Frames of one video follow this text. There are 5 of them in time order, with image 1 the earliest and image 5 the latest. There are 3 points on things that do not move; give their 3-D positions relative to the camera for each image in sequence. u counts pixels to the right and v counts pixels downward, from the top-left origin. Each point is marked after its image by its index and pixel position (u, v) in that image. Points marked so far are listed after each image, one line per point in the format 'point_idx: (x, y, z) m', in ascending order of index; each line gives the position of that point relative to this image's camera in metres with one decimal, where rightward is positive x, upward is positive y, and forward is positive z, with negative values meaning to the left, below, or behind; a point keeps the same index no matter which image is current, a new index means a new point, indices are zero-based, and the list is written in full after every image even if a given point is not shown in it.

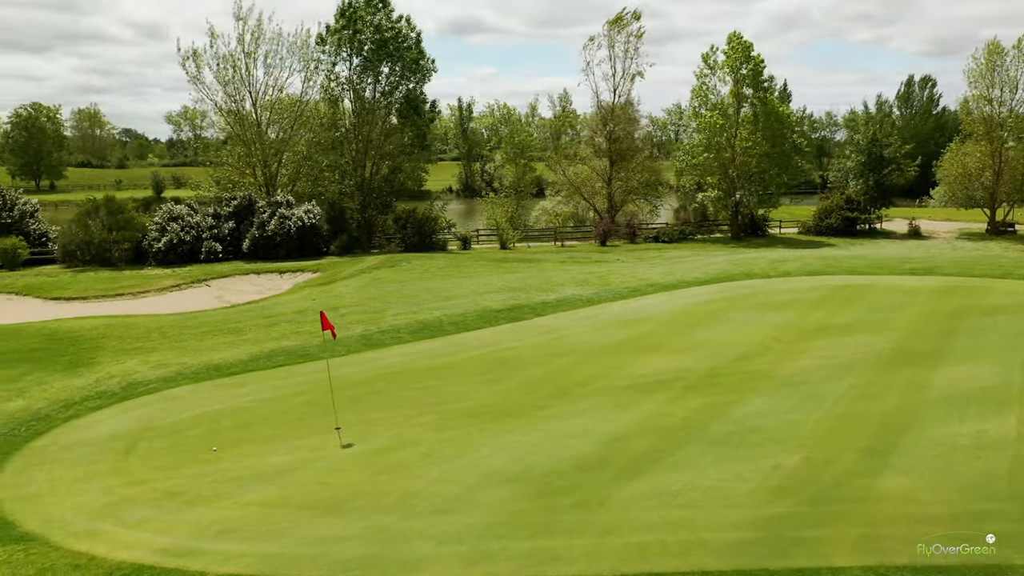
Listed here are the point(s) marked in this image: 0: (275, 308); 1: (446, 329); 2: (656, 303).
0: (-4.6, -0.4, +15.7) m
1: (-1.2, -0.7, +14.3) m
2: (+3.0, -0.3, +17.1) m
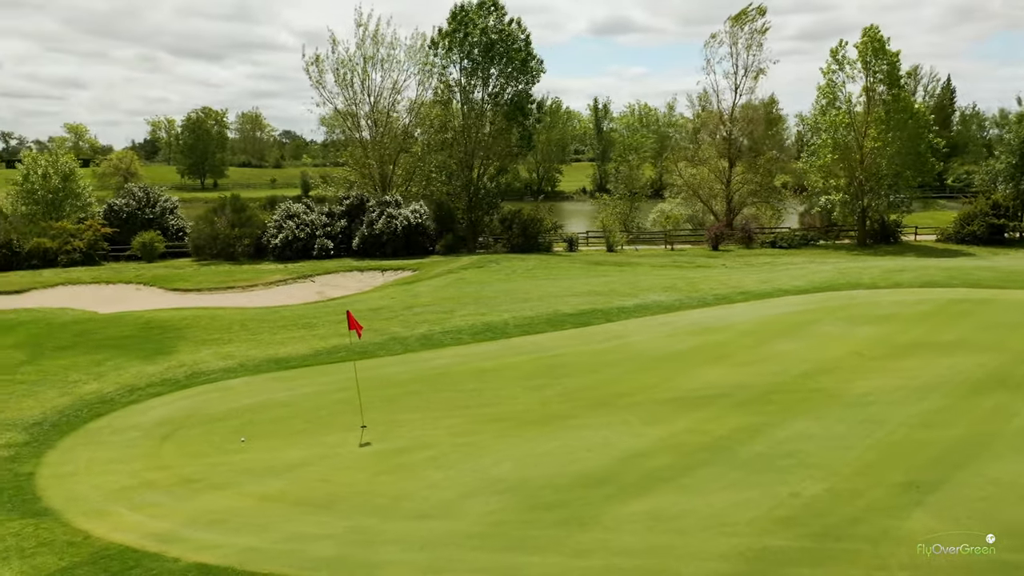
0: (-3.2, -0.4, +16.2) m
1: (-0.1, -0.7, +14.2) m
2: (+4.5, -0.5, +16.3) m
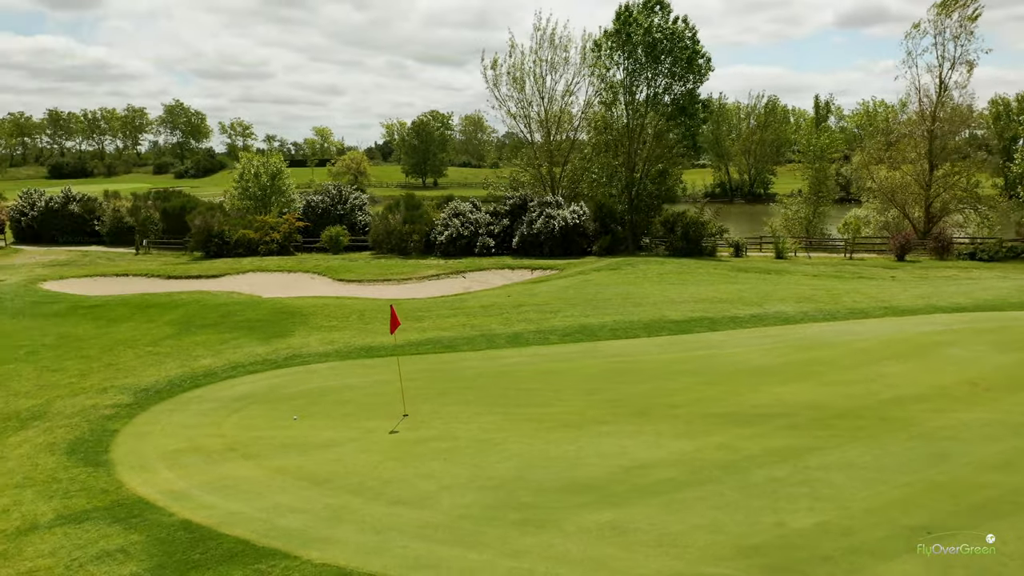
0: (-0.9, -0.3, +16.9) m
1: (+1.5, -0.8, +14.1) m
2: (+6.5, -0.7, +15.0) m
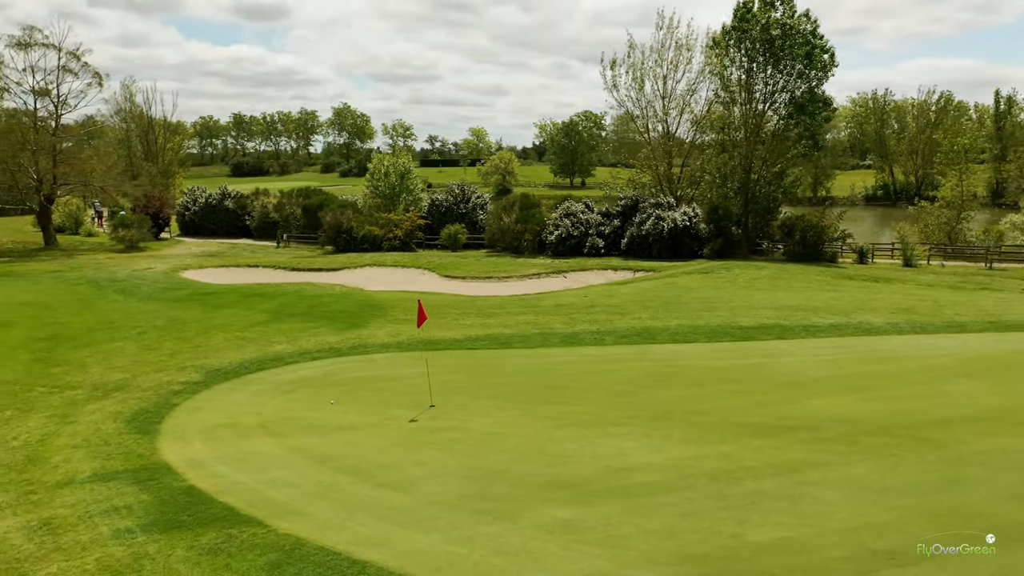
0: (+0.6, -0.3, +17.2) m
1: (+2.5, -0.8, +14.0) m
2: (+7.5, -0.9, +13.9) m
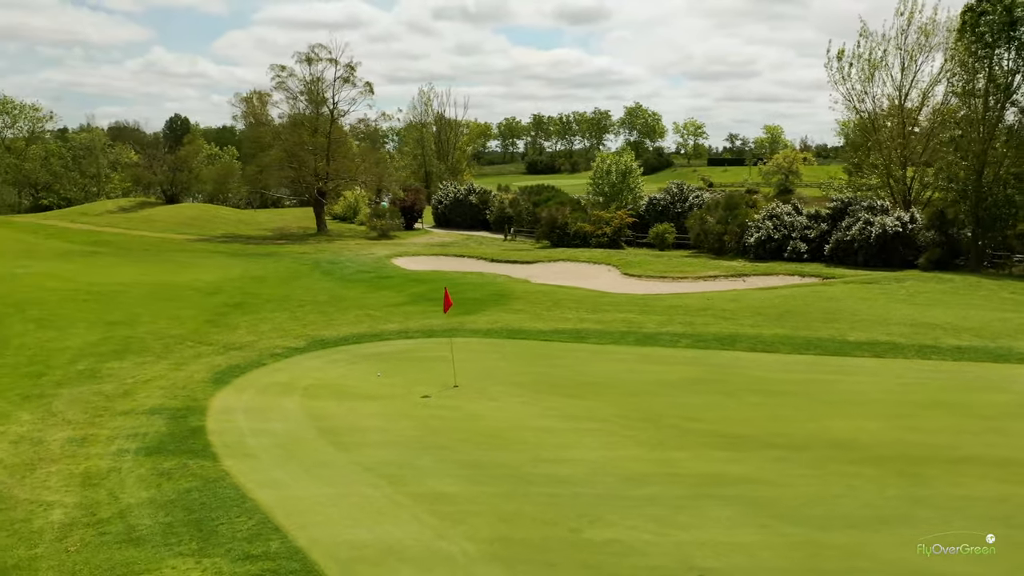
0: (+3.1, -0.3, +17.0) m
1: (+3.7, -0.9, +13.4) m
2: (+8.4, -1.3, +11.5) m
